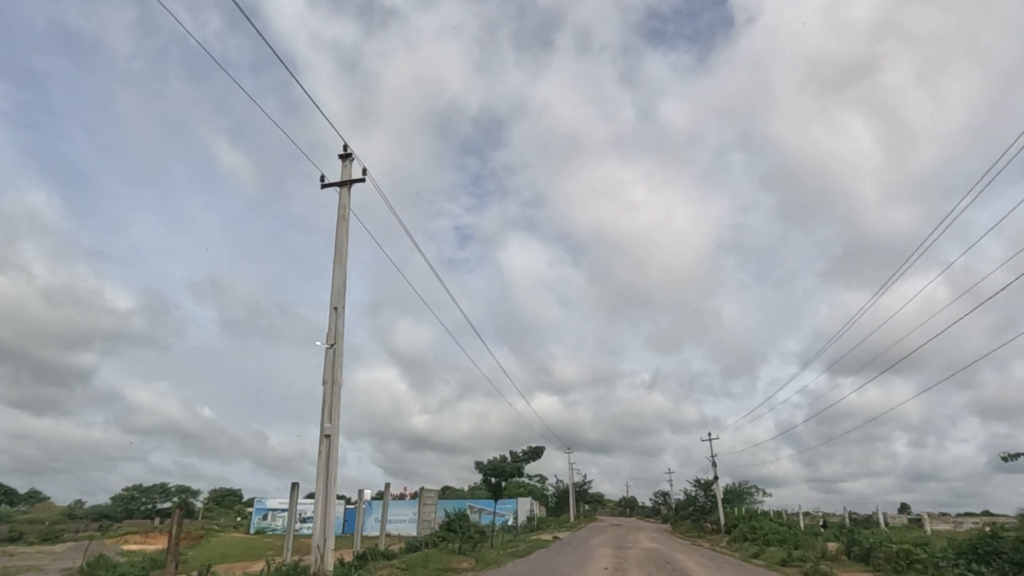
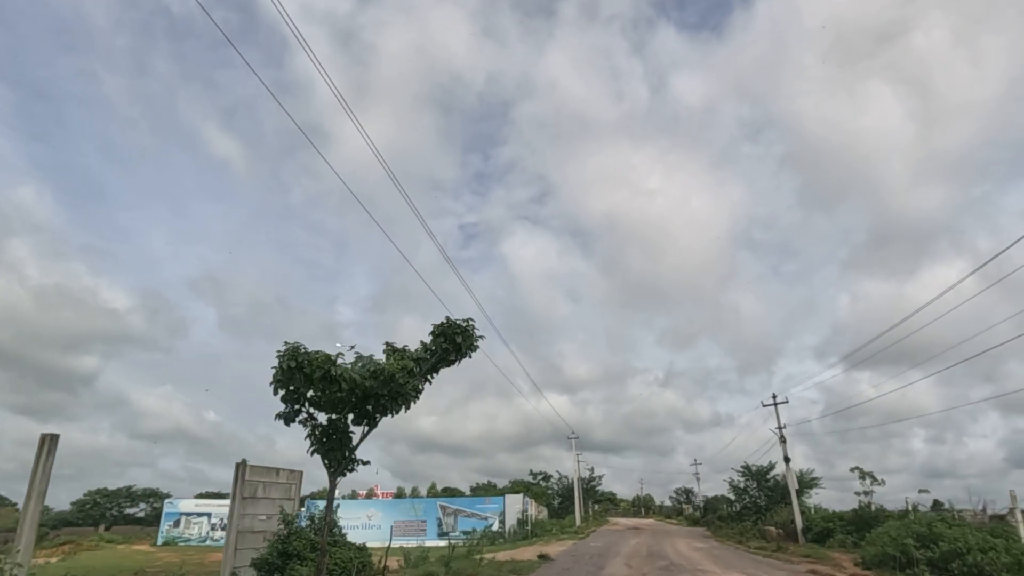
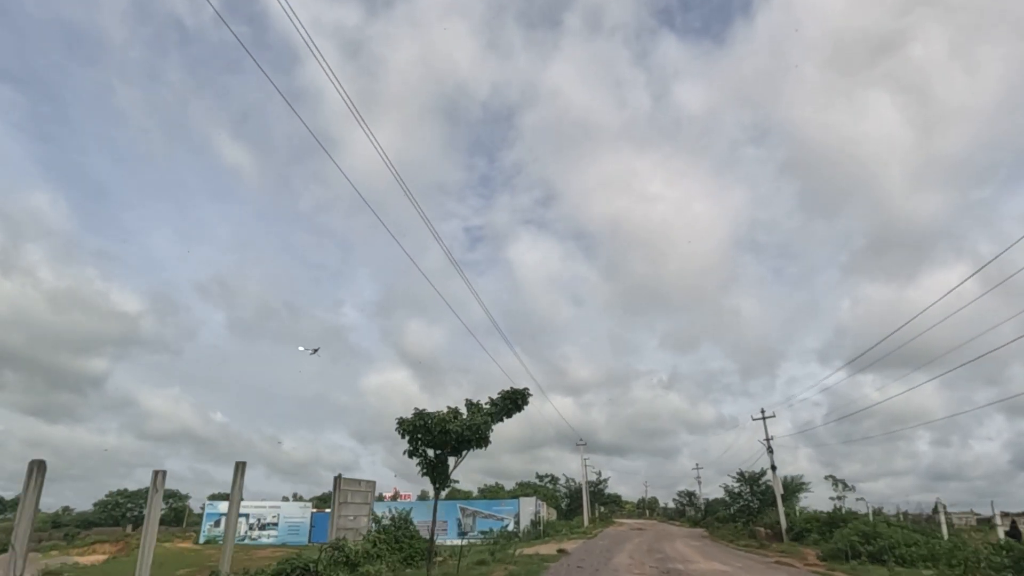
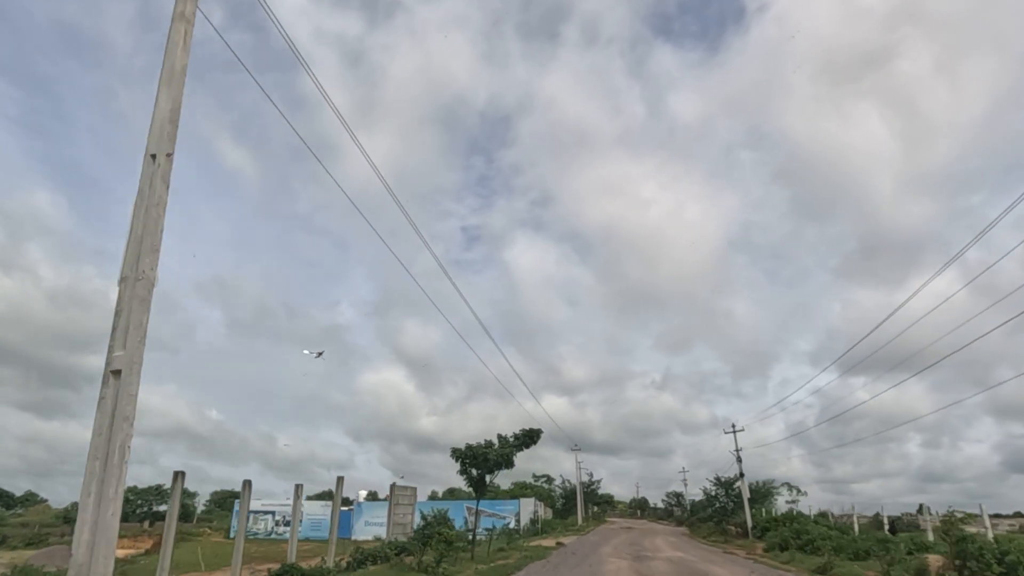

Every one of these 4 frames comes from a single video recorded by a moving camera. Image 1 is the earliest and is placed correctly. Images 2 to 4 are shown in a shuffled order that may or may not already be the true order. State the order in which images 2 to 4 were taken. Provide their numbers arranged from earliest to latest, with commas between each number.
4, 3, 2
